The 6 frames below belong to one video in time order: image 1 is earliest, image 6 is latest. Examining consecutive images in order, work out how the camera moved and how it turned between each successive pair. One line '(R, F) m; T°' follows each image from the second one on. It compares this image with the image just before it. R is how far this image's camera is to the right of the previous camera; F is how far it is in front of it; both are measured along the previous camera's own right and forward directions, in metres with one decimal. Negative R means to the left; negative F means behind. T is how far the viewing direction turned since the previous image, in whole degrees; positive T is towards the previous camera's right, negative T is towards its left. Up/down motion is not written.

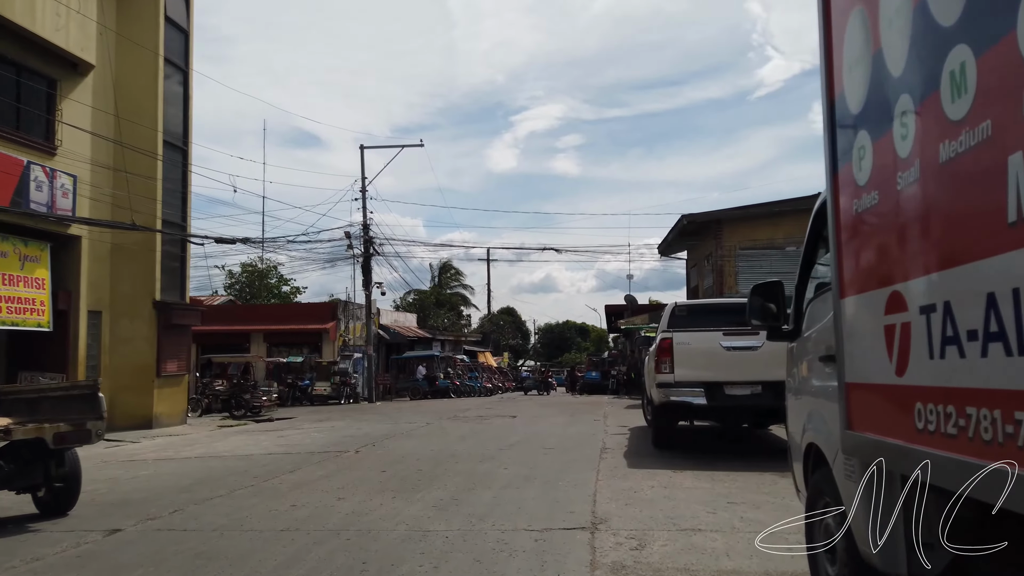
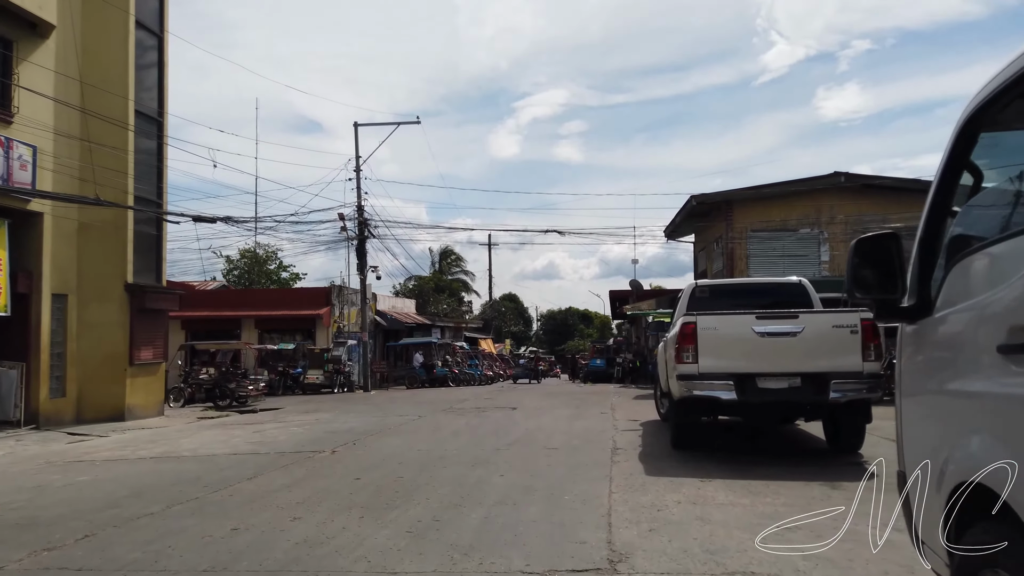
(+0.1, +1.5) m; 0°
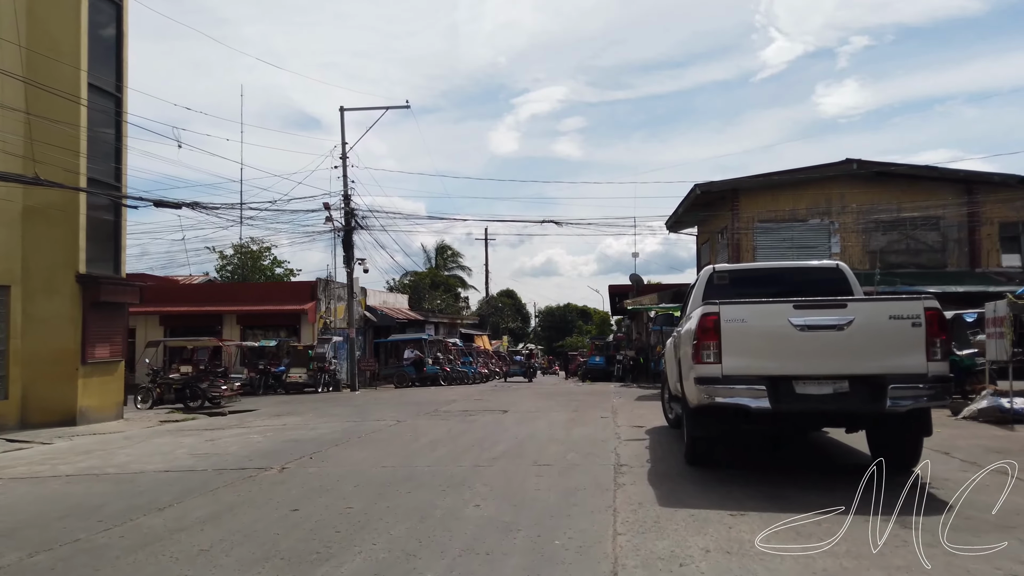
(+0.2, +1.7) m; 0°
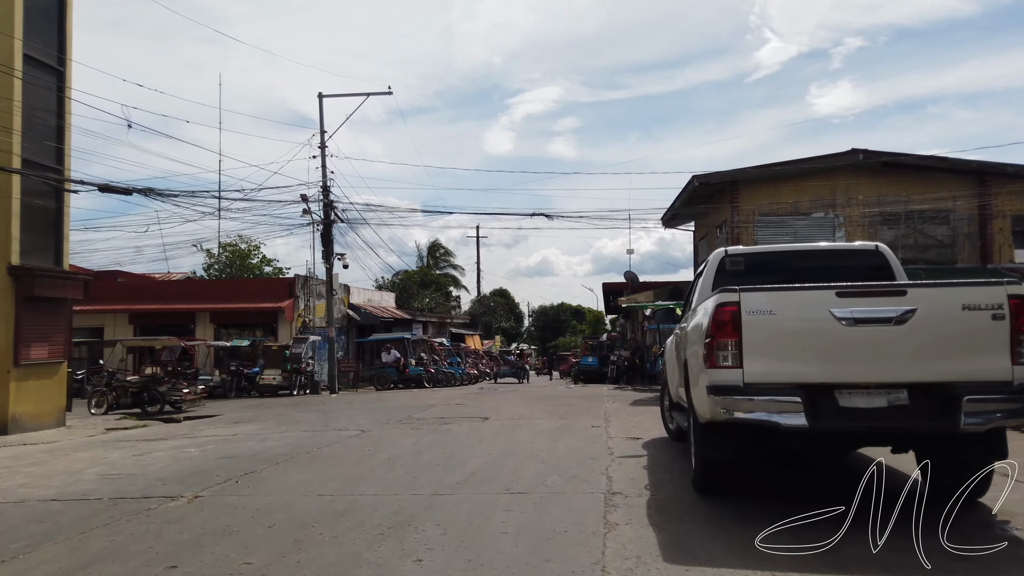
(+0.3, +1.7) m; 0°
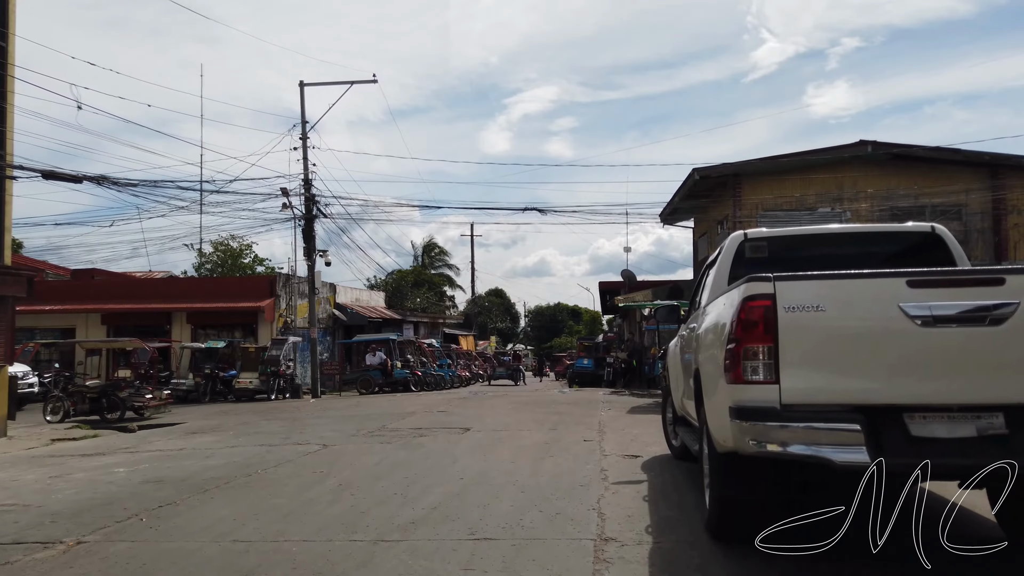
(+0.2, +1.5) m; 0°
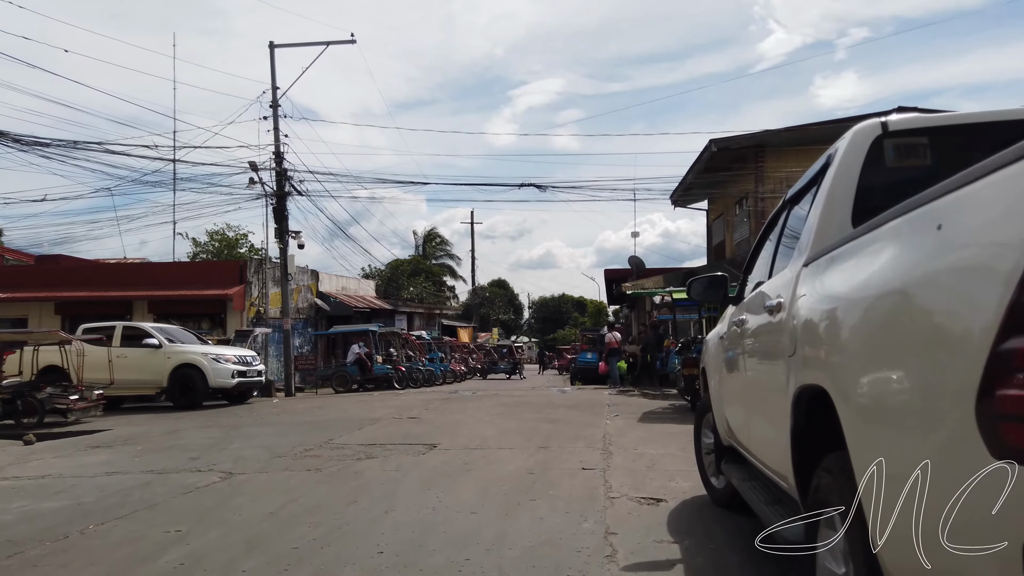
(+0.4, +3.1) m; 0°
